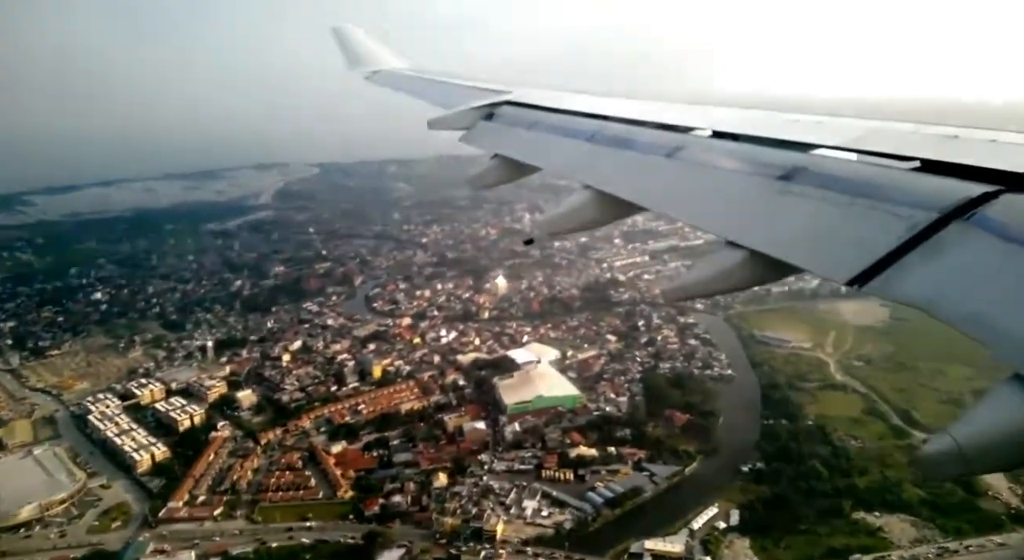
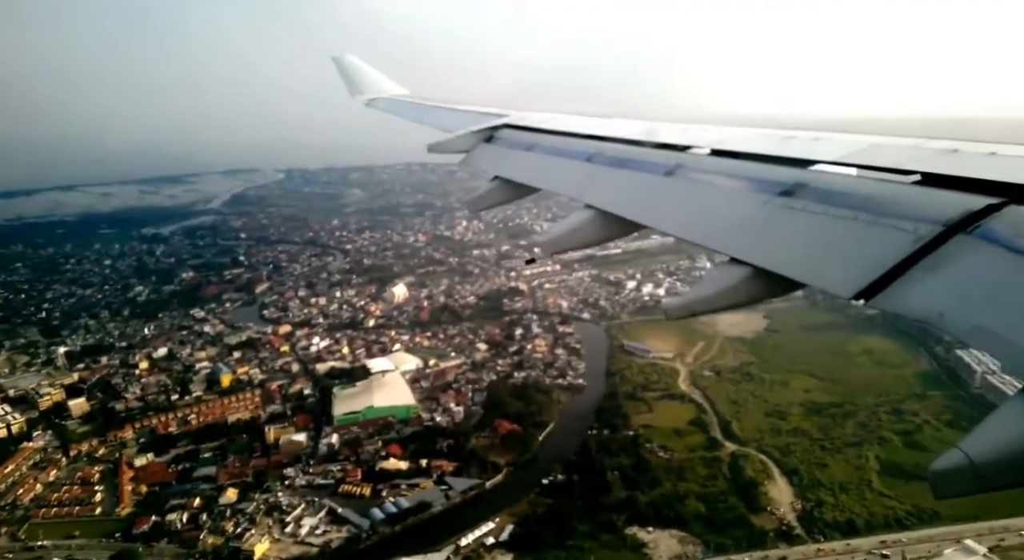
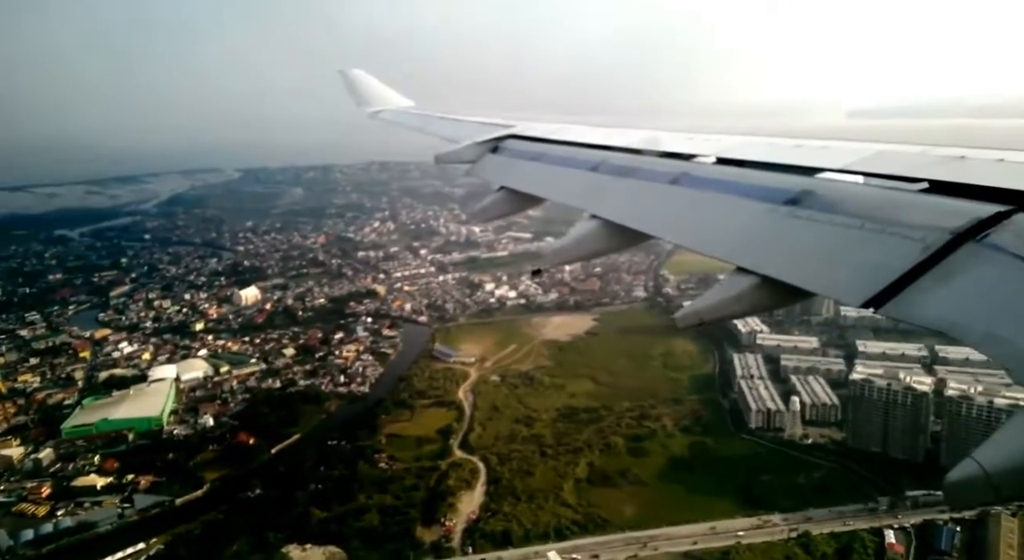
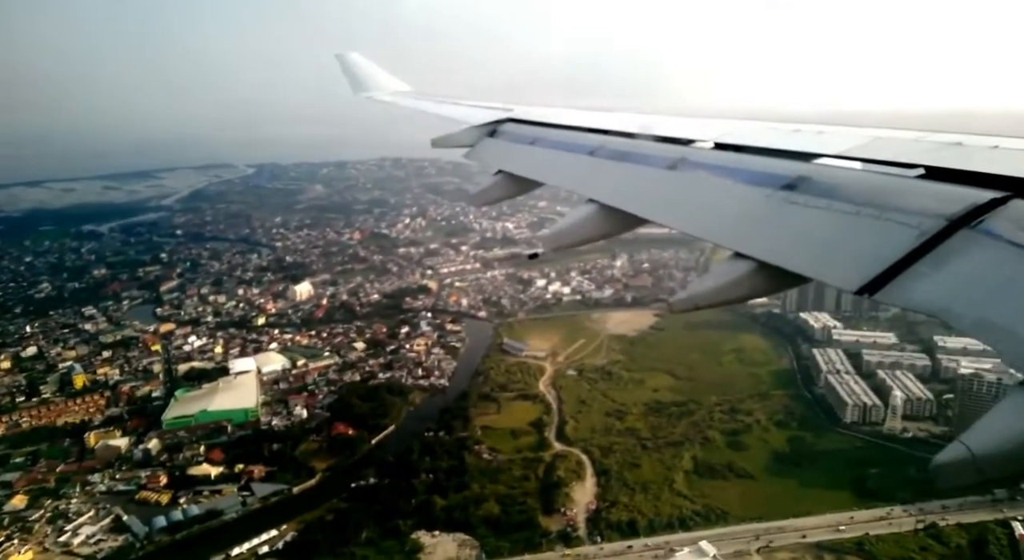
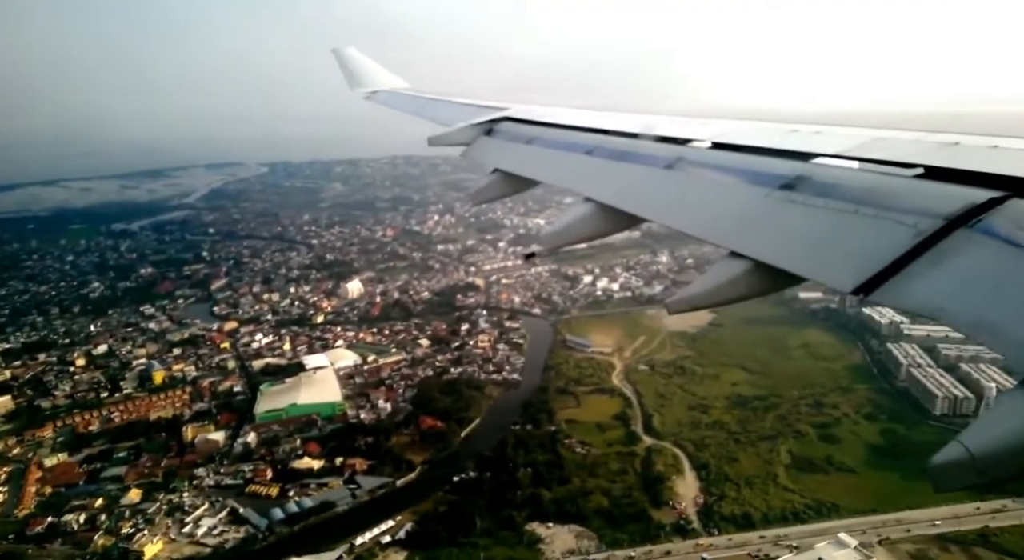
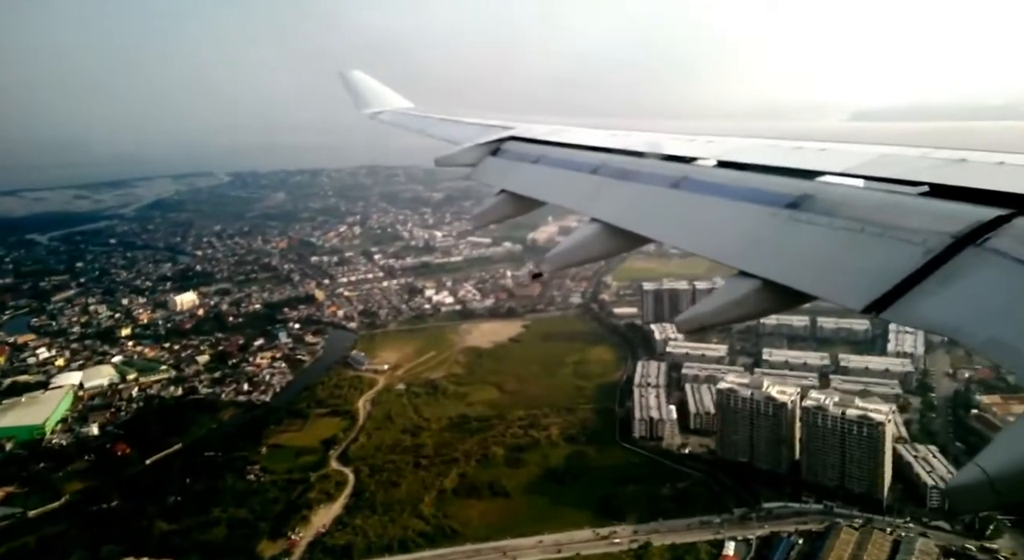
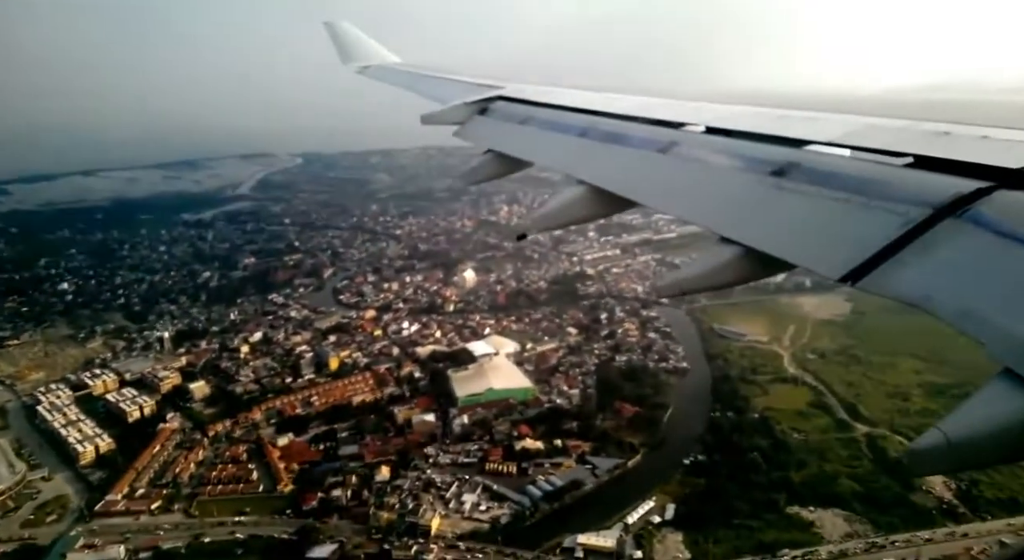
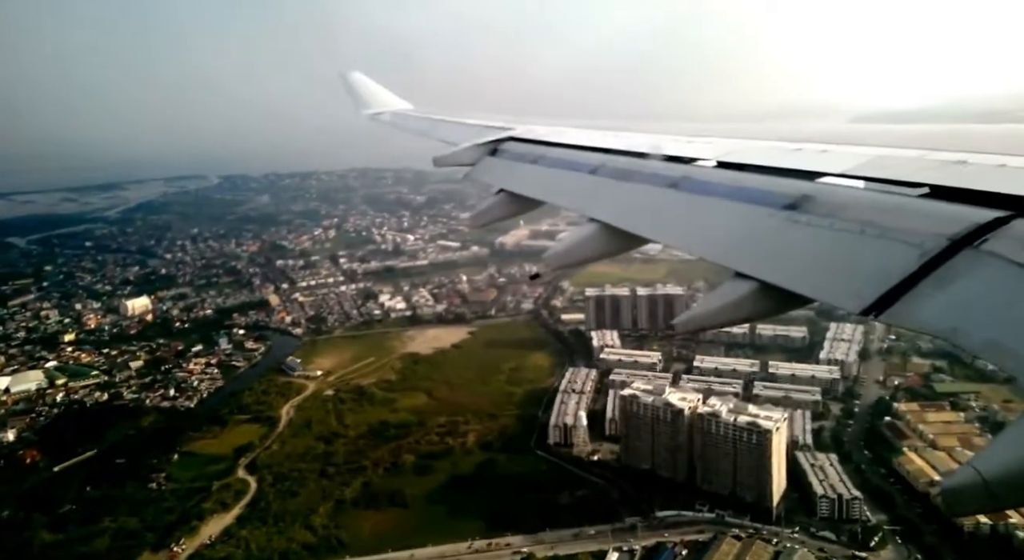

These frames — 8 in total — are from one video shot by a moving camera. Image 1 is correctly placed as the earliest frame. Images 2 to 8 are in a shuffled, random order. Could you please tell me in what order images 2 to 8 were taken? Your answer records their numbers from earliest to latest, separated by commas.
7, 2, 5, 4, 3, 6, 8
